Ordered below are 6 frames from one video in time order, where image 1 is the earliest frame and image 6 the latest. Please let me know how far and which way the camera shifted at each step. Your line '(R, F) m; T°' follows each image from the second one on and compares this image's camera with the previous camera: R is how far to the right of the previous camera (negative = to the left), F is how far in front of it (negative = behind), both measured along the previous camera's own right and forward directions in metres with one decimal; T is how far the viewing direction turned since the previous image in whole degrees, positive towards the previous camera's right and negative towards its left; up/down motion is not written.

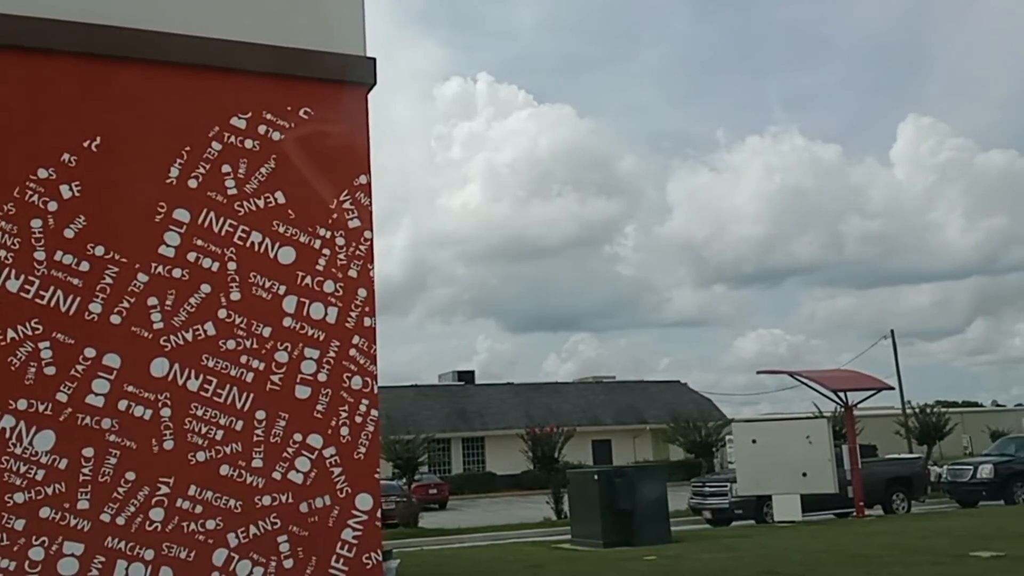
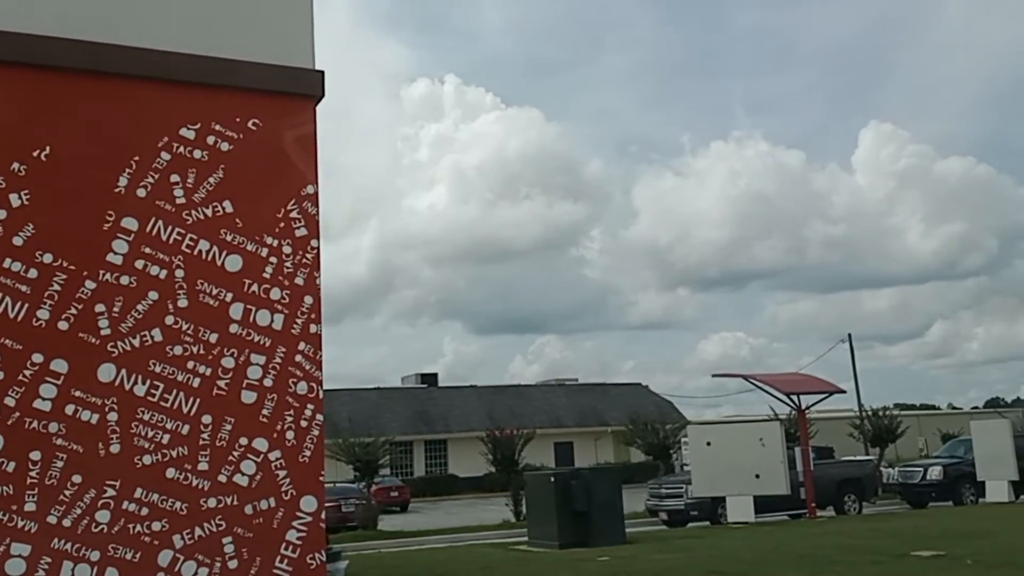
(+0.2, -0.2) m; +2°
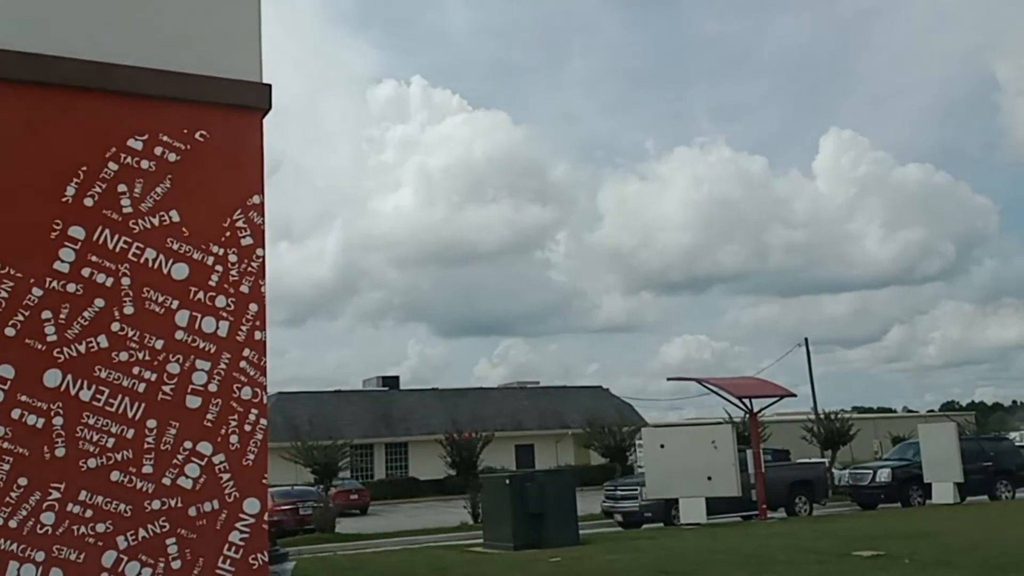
(+0.2, -0.3) m; +2°
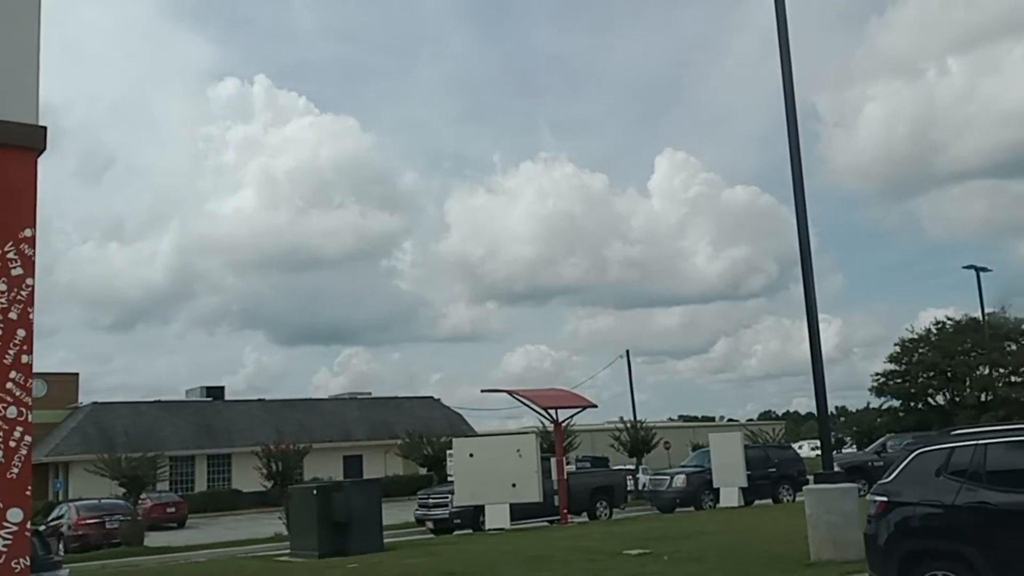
(+0.7, -1.1) m; +9°
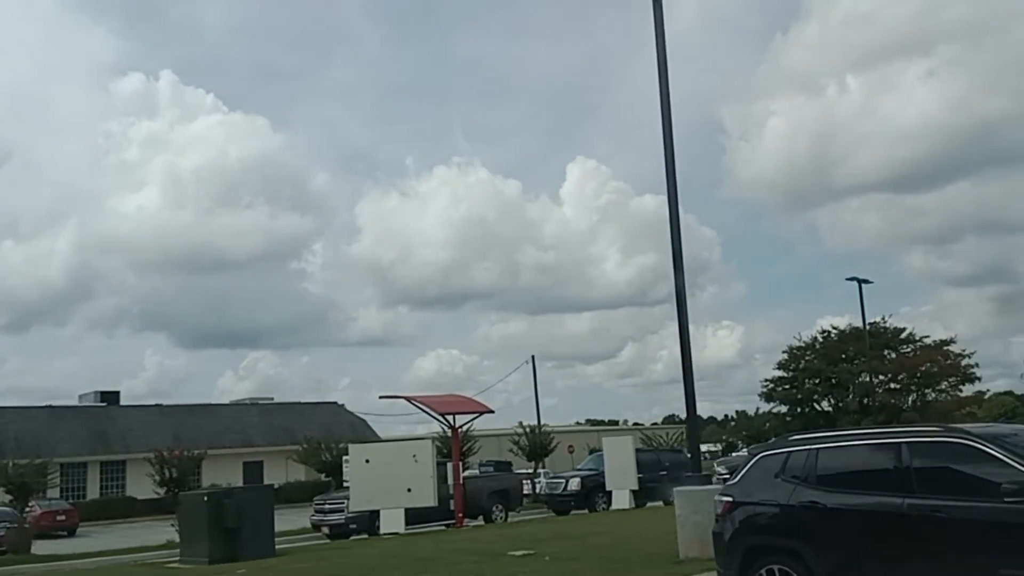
(+0.4, -0.6) m; +5°
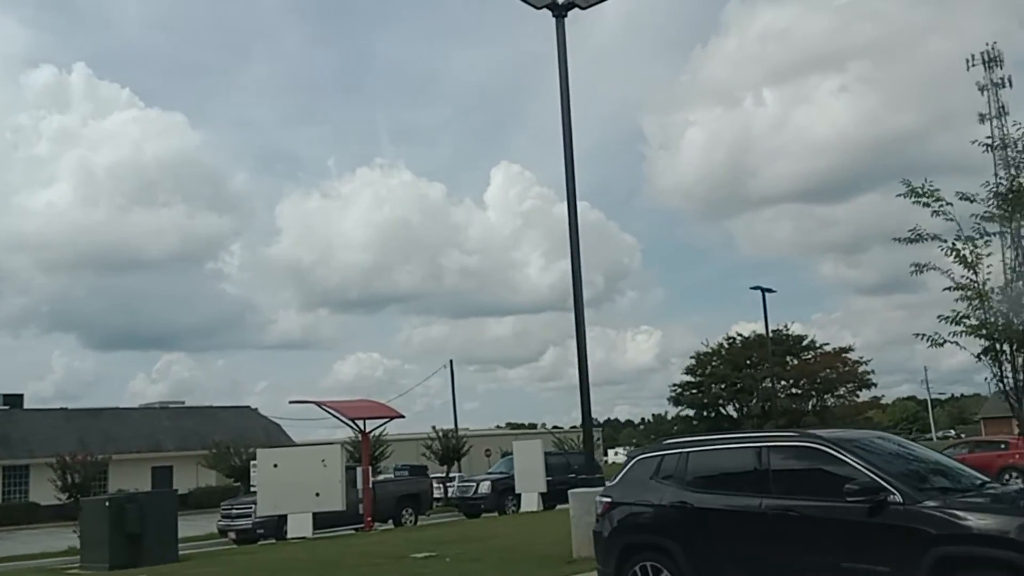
(+0.3, -0.5) m; +5°
